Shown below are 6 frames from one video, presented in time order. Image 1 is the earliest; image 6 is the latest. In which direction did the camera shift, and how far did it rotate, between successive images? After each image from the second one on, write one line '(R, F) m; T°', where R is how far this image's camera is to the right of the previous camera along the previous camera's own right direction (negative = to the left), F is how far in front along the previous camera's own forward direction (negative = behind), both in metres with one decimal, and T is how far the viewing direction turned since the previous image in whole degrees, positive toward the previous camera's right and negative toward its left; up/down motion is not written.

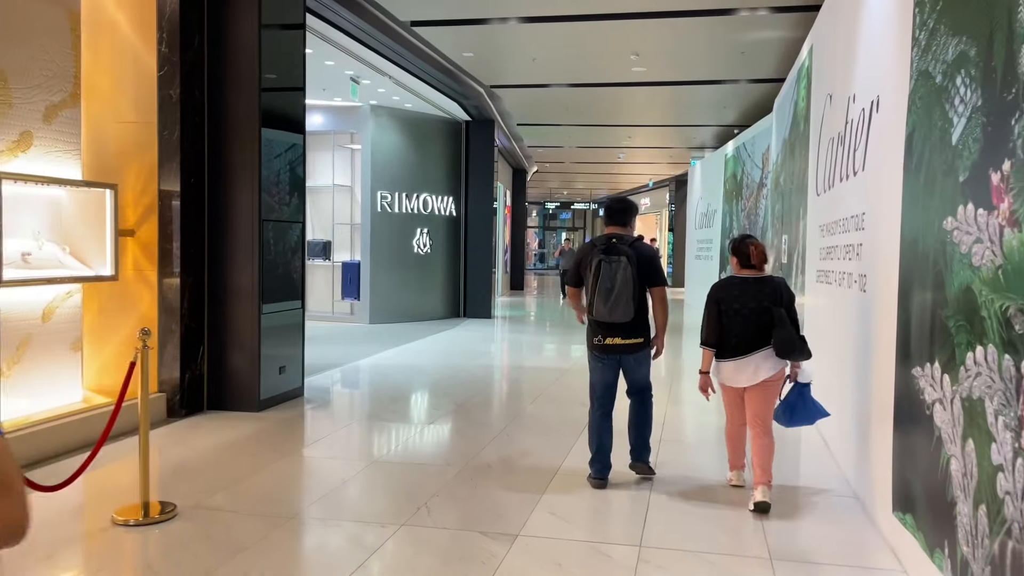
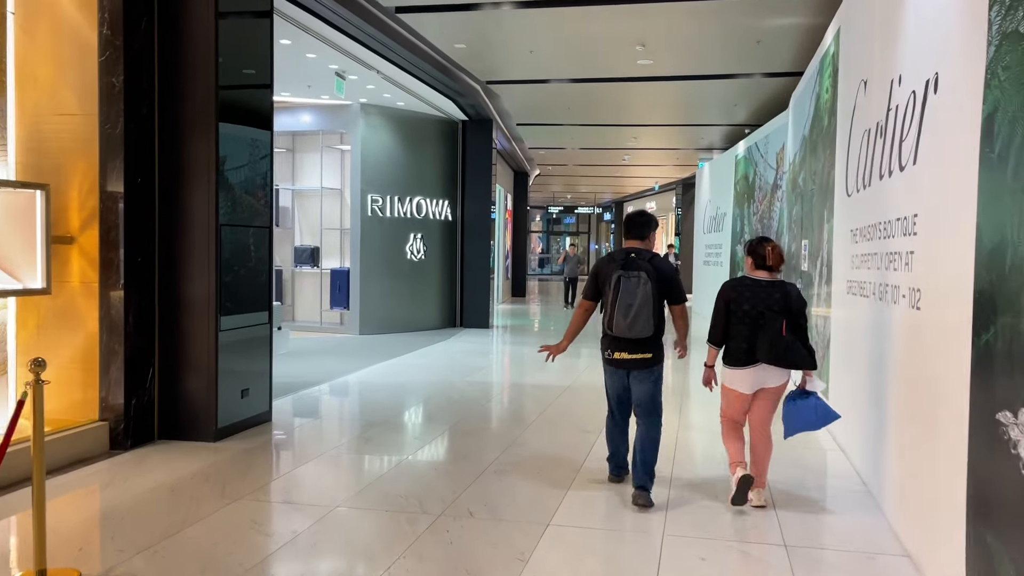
(+0.1, +0.6) m; 0°
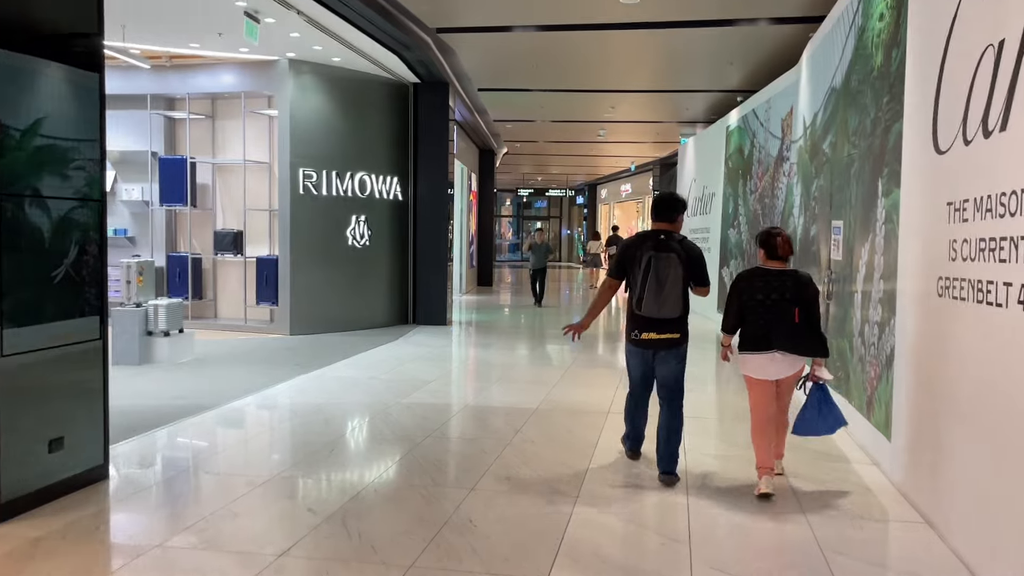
(+0.1, +1.5) m; +2°
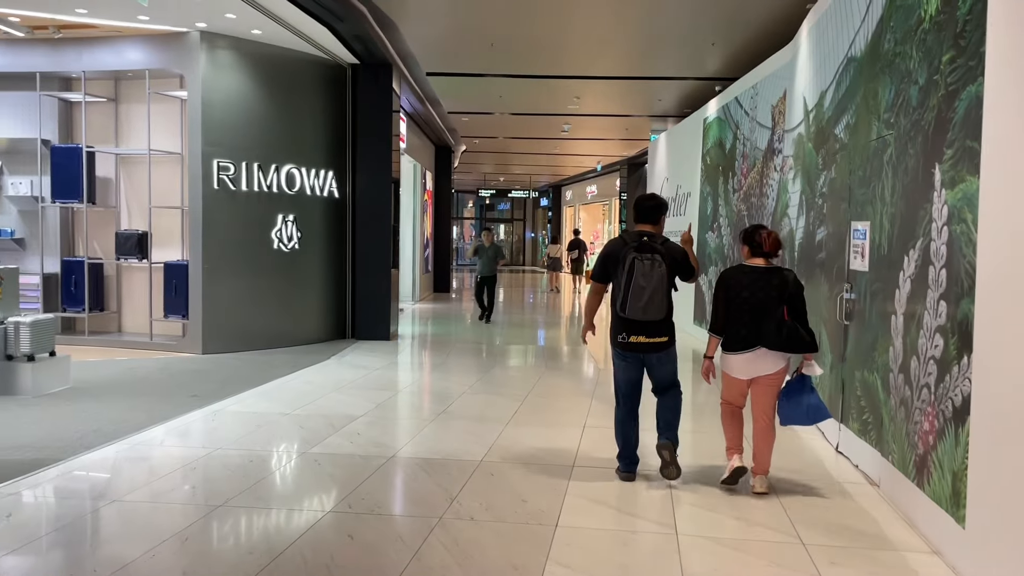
(+0.1, +1.1) m; +2°
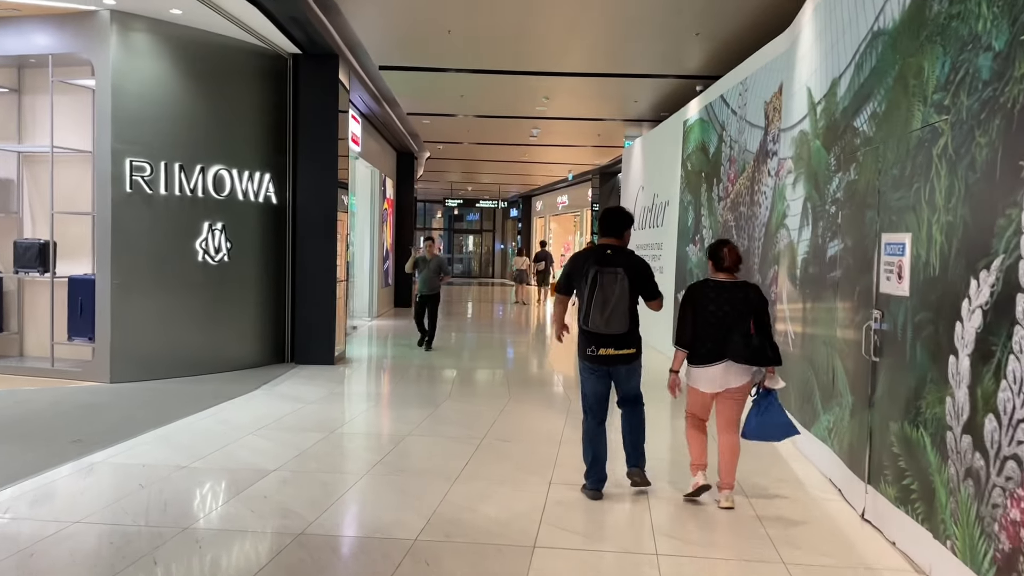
(+0.1, +0.9) m; +2°
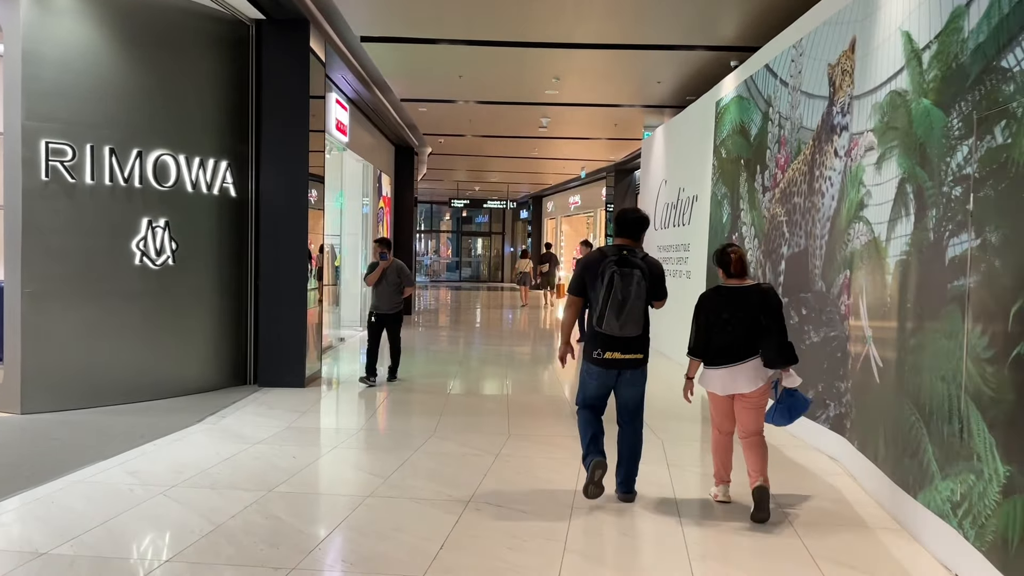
(+0.1, +1.2) m; -1°
